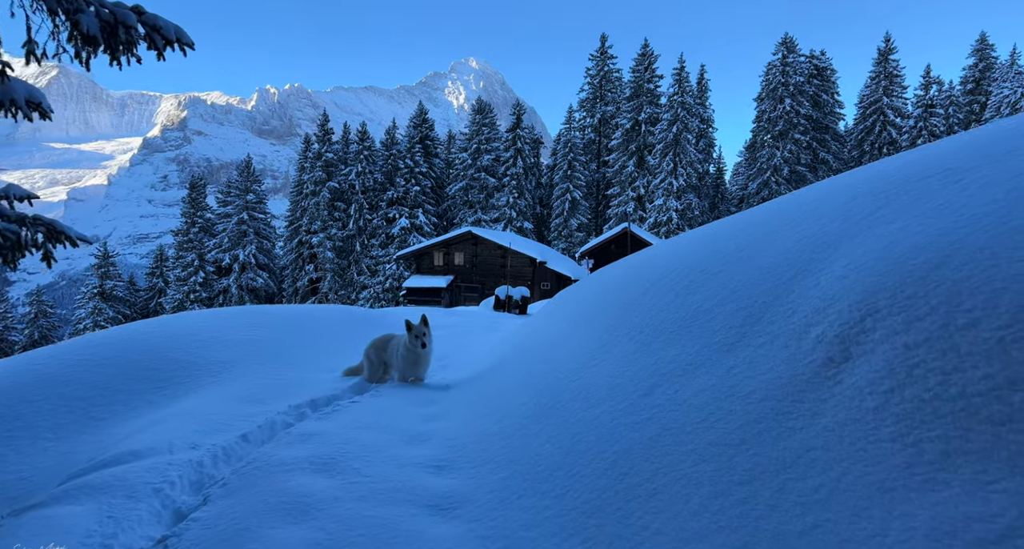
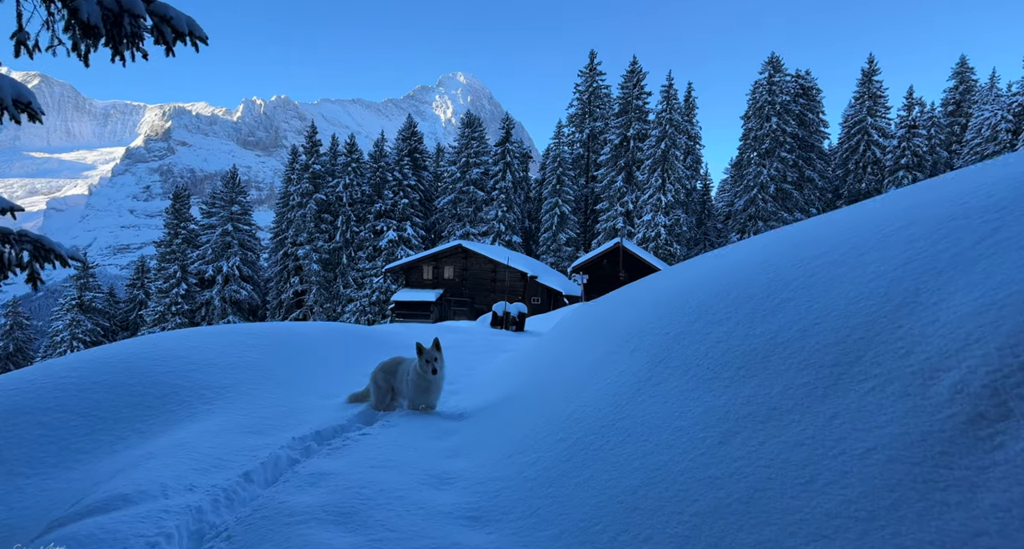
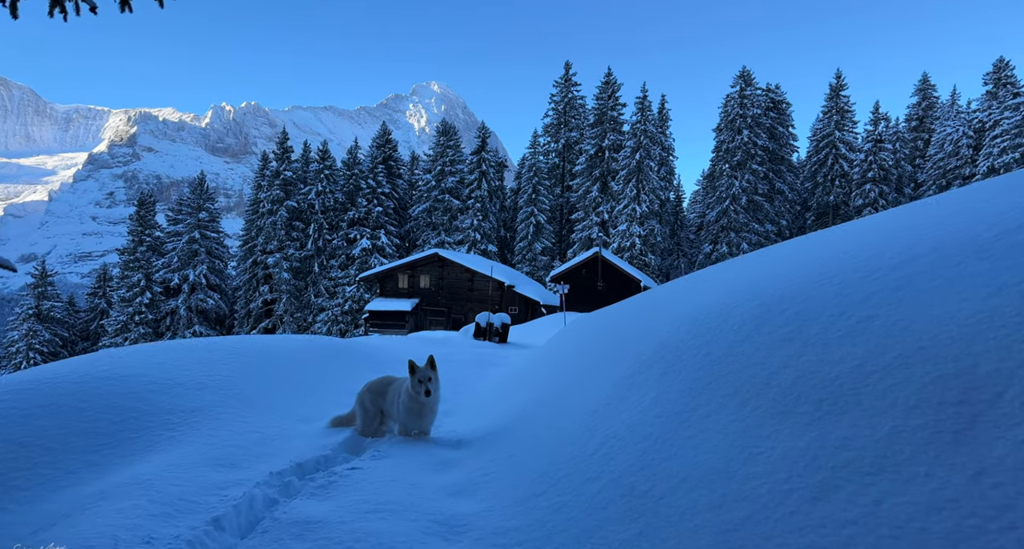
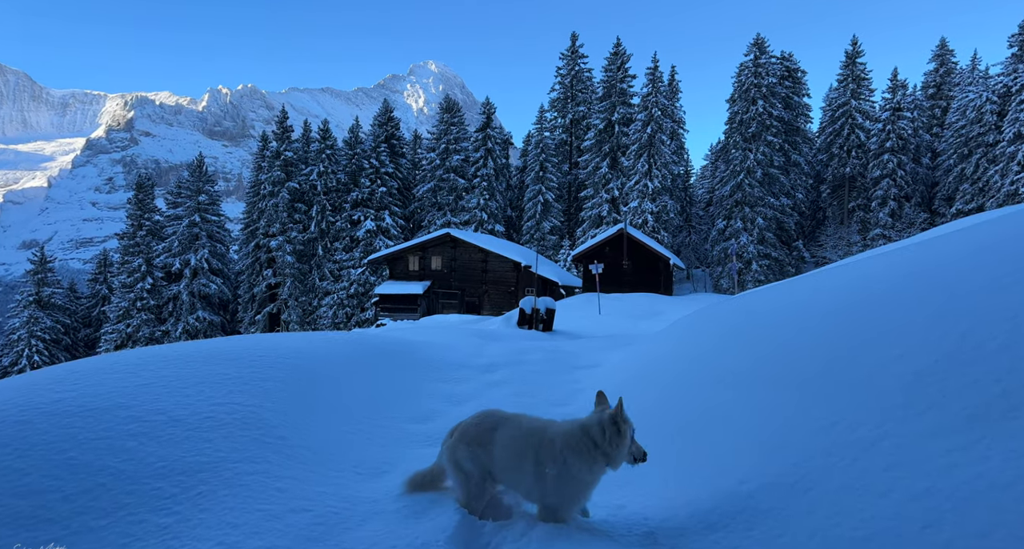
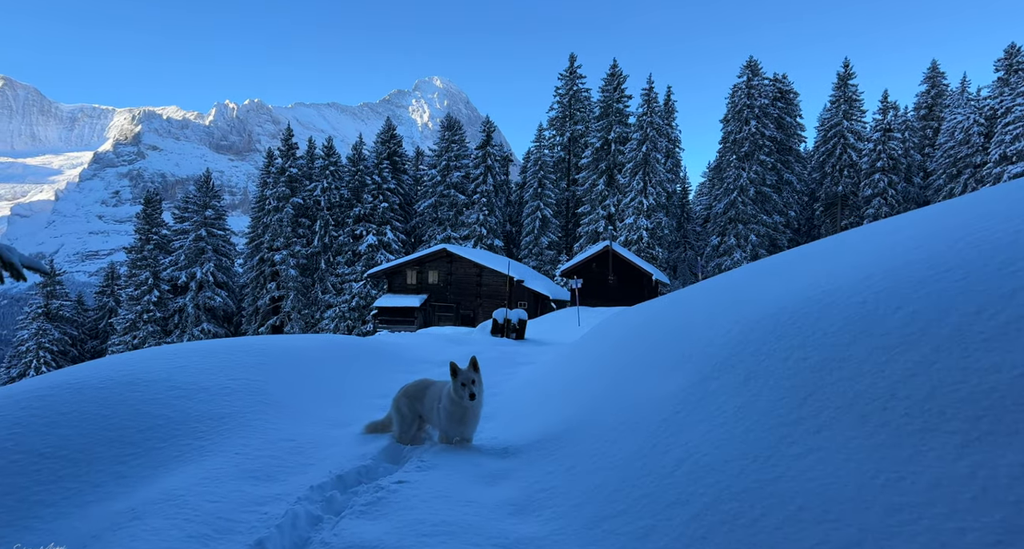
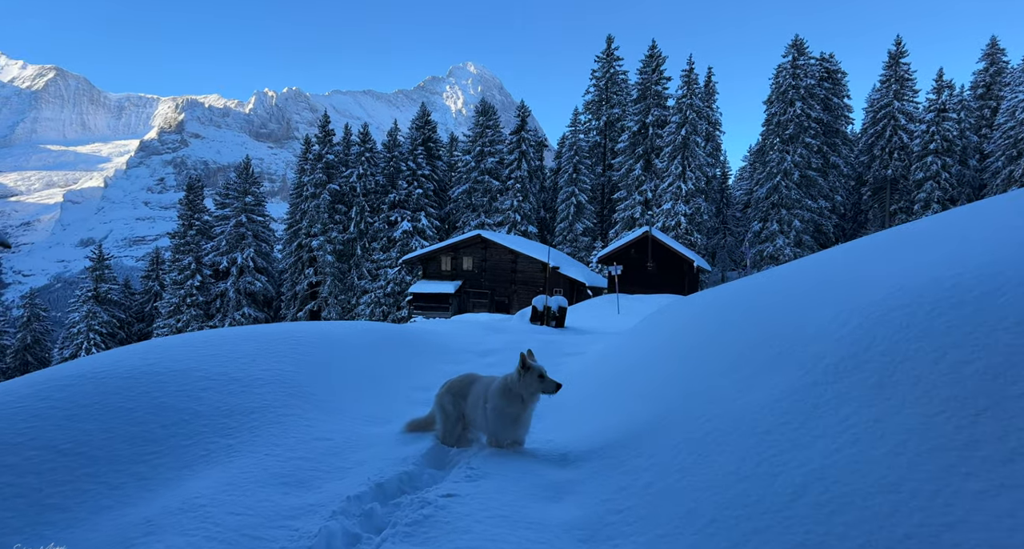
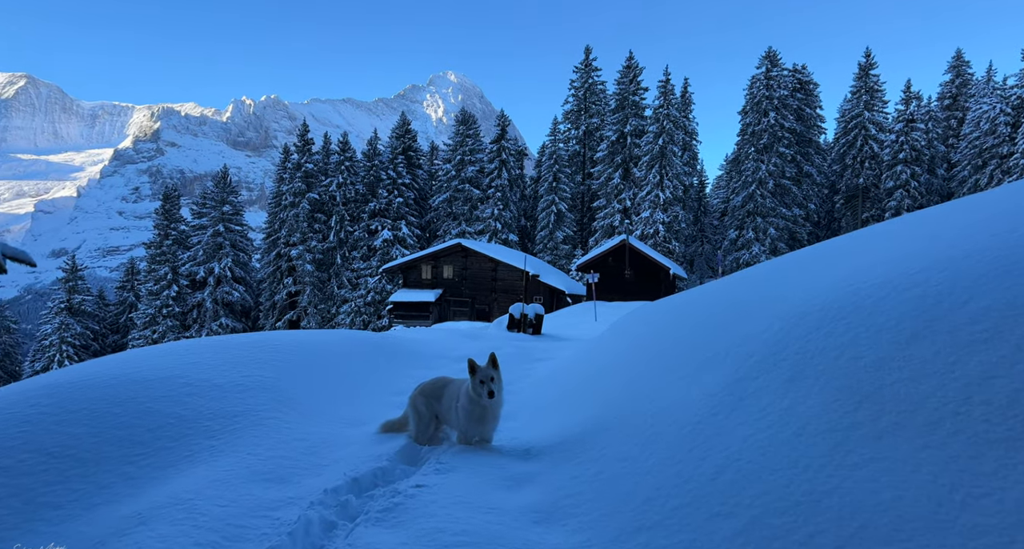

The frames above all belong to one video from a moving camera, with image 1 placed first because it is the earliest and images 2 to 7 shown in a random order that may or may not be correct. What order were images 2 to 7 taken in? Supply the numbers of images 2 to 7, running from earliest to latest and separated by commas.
2, 3, 5, 7, 6, 4
